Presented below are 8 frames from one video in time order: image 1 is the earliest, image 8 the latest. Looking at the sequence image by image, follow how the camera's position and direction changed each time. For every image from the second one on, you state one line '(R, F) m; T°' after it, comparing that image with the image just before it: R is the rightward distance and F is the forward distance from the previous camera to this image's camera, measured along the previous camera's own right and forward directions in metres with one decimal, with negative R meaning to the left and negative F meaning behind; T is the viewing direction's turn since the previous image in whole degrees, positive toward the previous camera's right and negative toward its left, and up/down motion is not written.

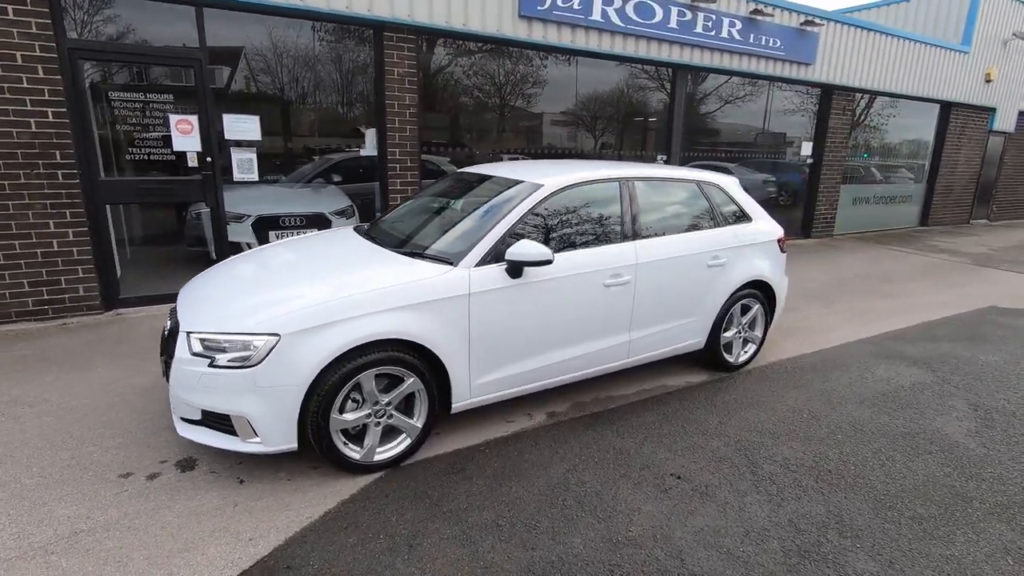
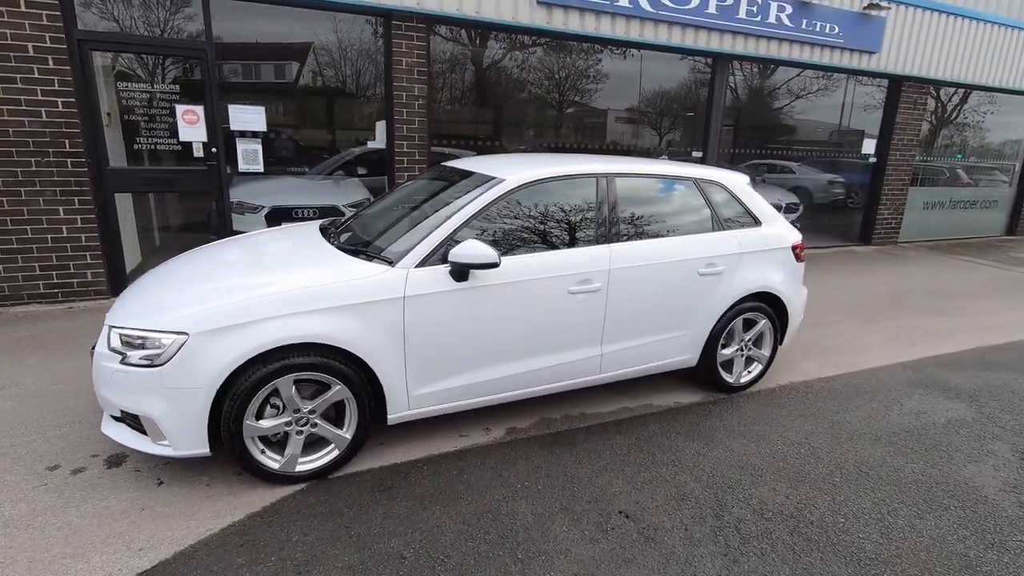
(+0.6, +0.4) m; -6°
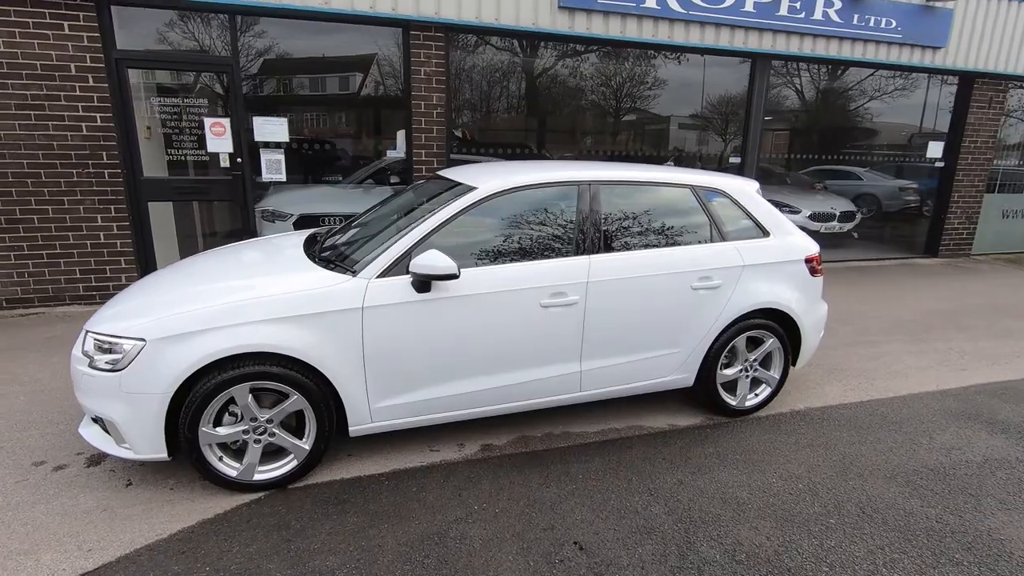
(+0.5, +0.2) m; -6°
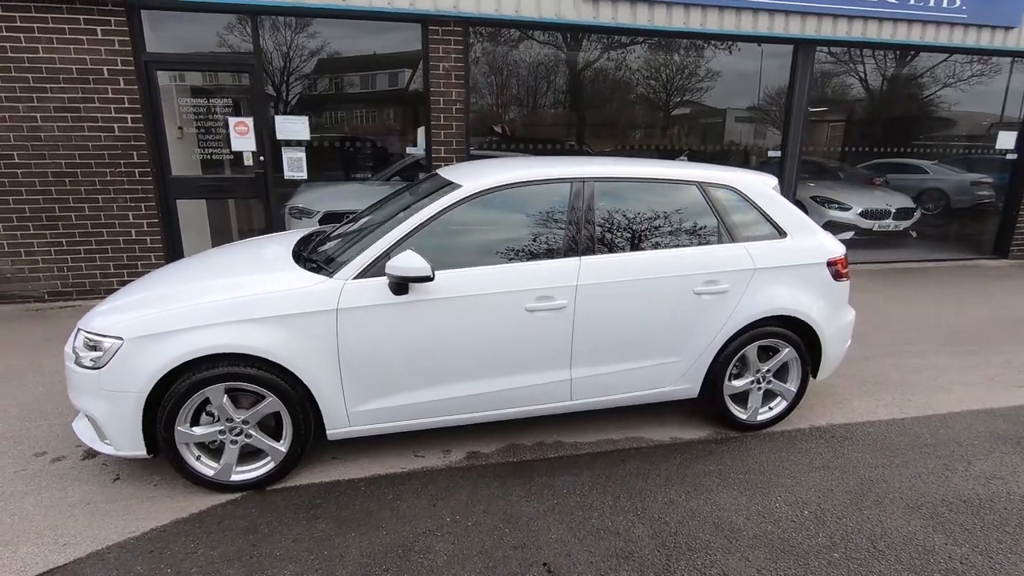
(+0.4, +0.2) m; -5°
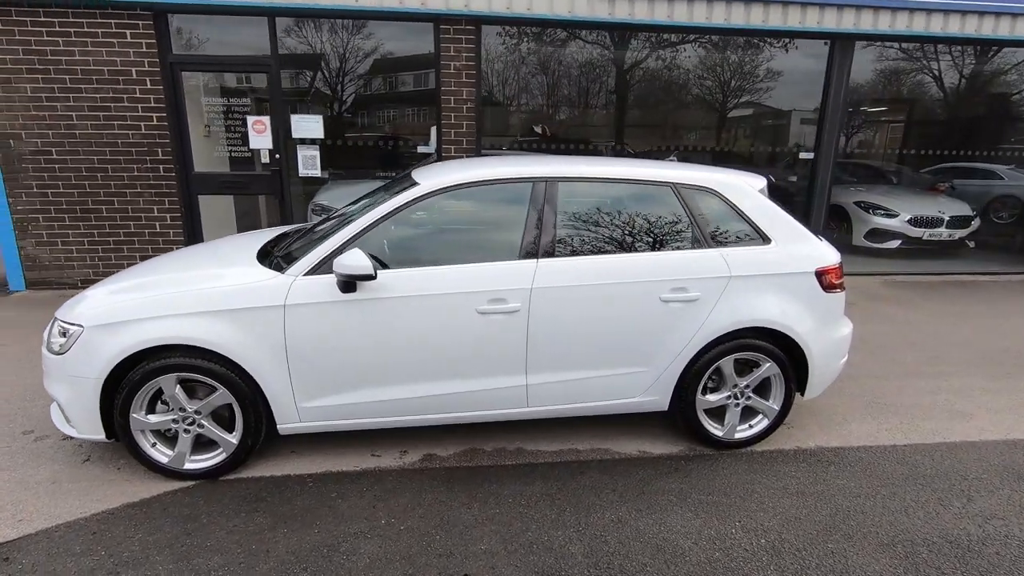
(+0.5, +0.1) m; -5°
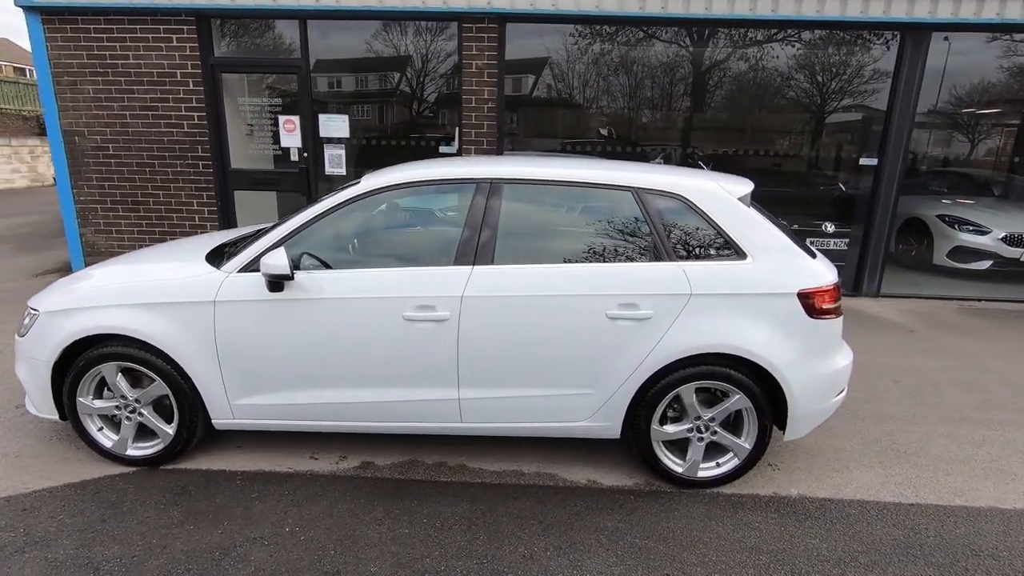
(+0.8, +0.3) m; -8°
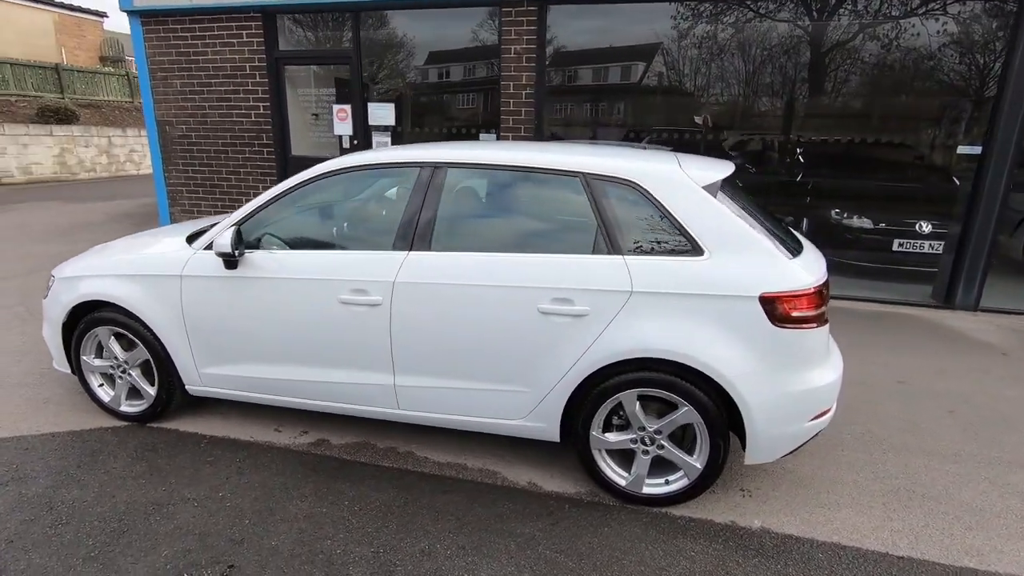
(+0.9, +0.2) m; -11°
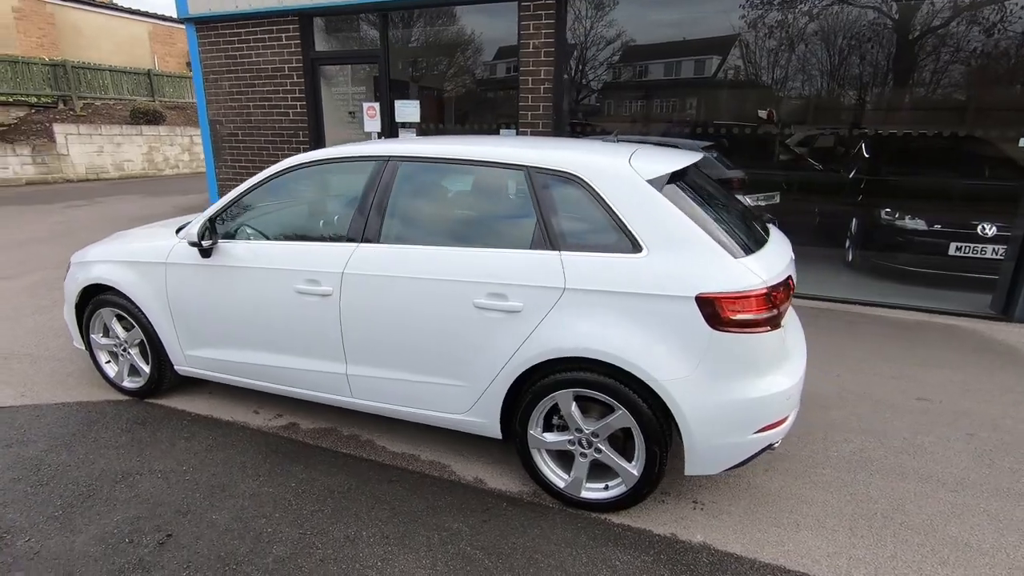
(+0.6, +0.1) m; -7°
